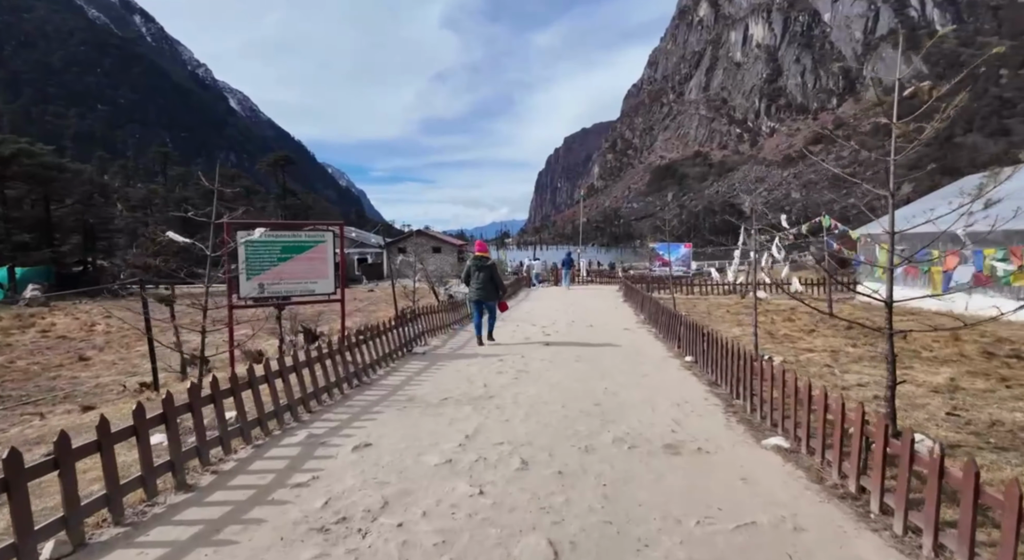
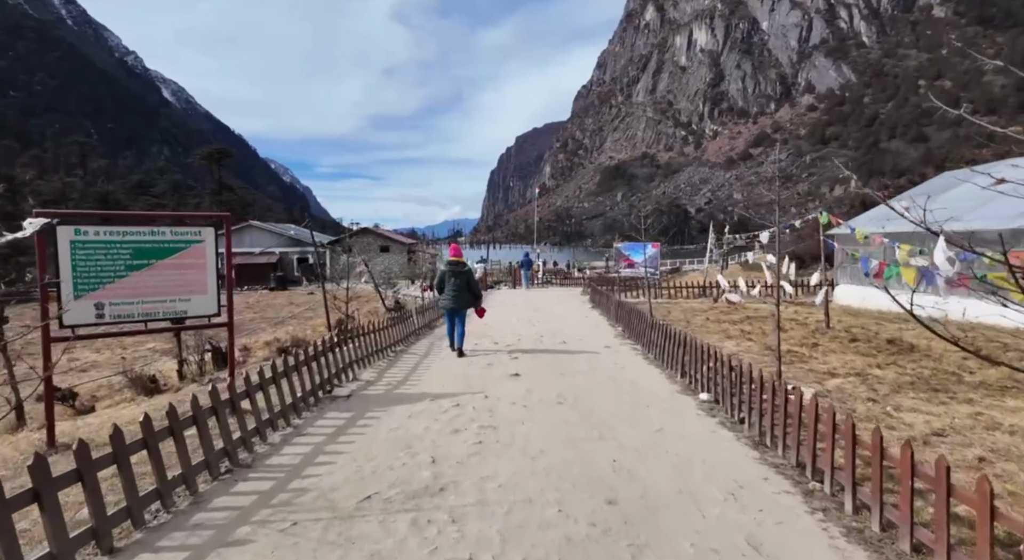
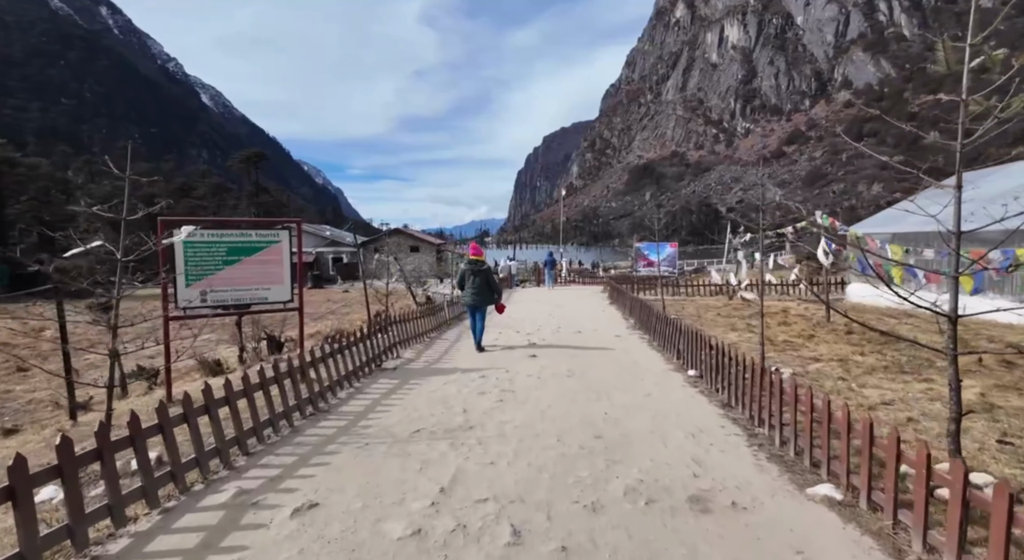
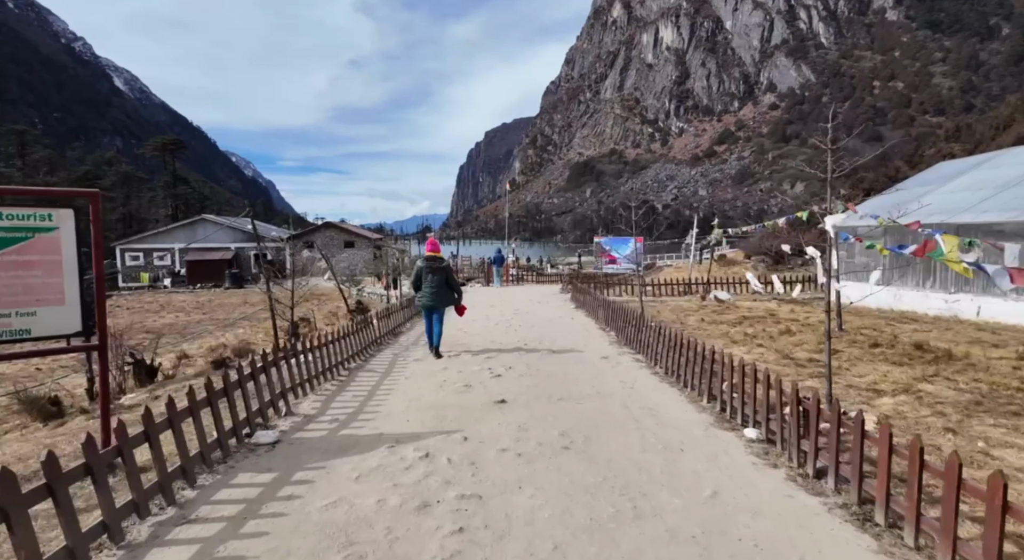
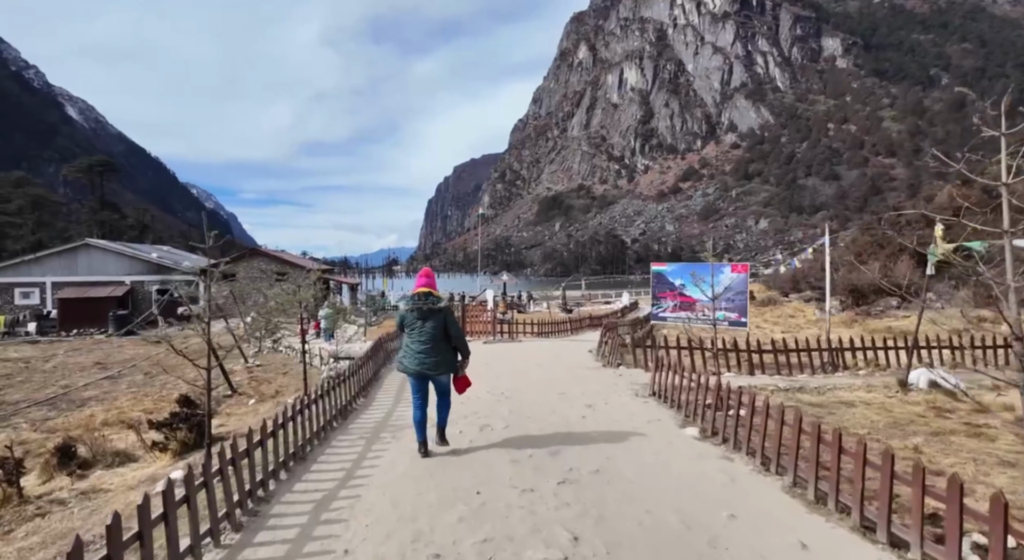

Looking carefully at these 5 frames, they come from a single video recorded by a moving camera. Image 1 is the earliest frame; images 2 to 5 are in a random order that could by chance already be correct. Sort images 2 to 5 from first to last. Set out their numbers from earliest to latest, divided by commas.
3, 2, 4, 5
